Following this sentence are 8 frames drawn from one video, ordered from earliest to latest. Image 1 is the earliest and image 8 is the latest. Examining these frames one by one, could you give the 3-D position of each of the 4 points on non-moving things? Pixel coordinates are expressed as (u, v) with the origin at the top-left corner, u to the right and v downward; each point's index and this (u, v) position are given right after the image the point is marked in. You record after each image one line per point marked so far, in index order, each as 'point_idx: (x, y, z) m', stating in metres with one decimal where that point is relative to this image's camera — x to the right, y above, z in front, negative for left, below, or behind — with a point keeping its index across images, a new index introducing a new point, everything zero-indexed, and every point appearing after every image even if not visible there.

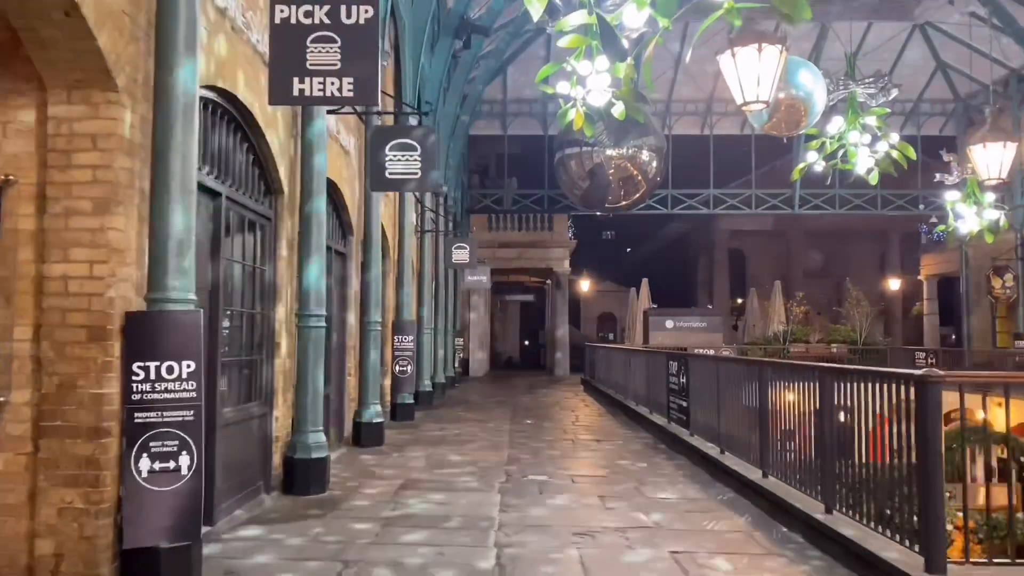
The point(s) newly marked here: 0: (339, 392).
0: (-2.2, -1.3, +10.5) m
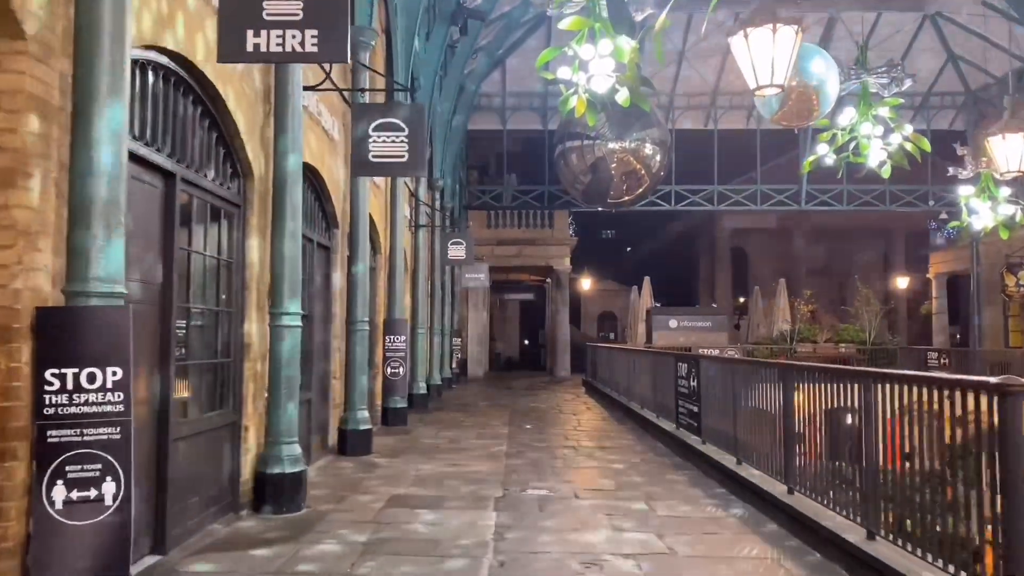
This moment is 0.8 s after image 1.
0: (-2.2, -1.3, +9.7) m
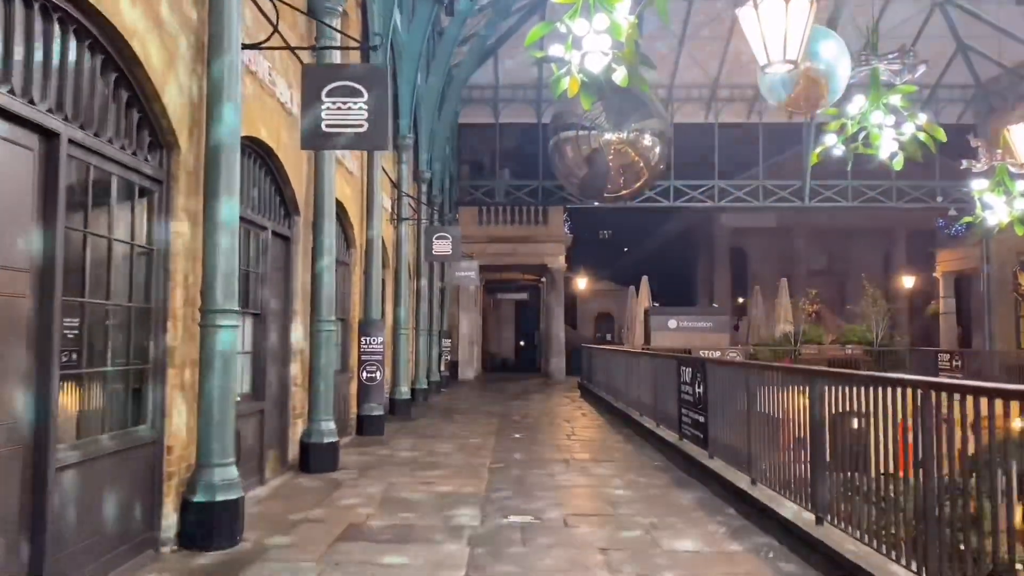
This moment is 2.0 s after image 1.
0: (-2.4, -1.2, +8.6) m
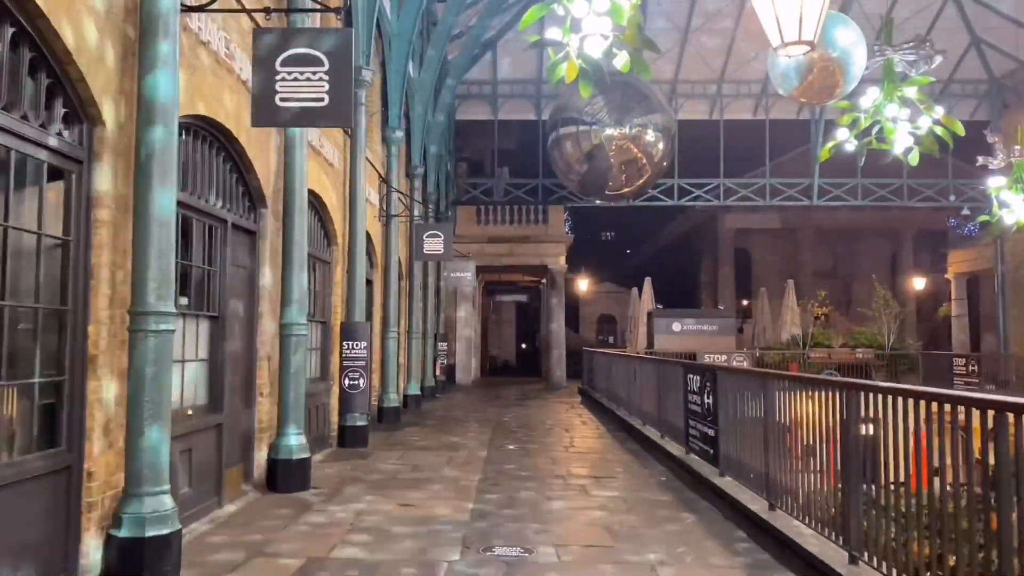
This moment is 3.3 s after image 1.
0: (-2.5, -1.2, +7.7) m
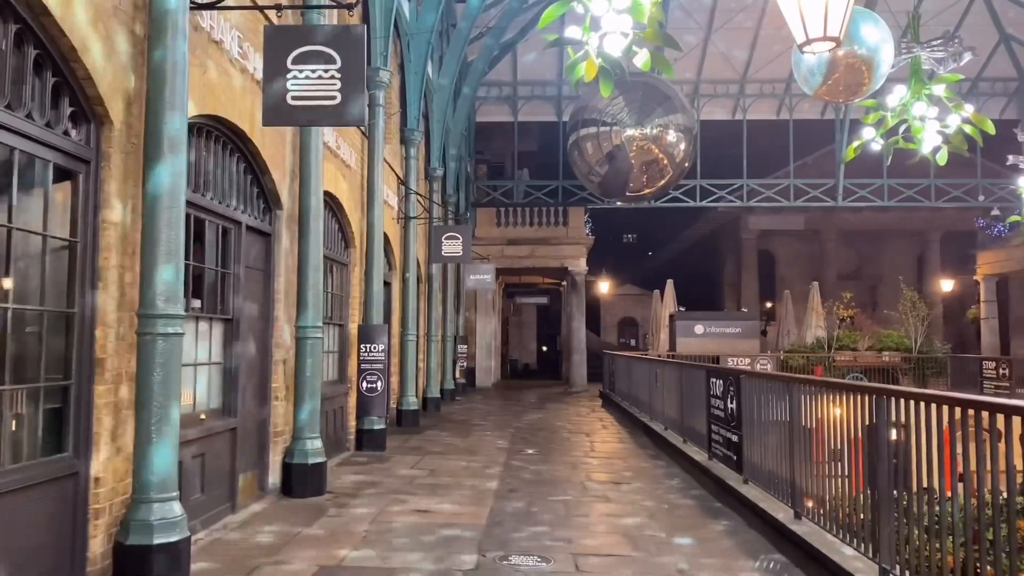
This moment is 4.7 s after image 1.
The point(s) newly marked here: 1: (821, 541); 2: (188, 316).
0: (-2.3, -1.2, +7.6) m
1: (+2.1, -1.7, +5.6) m
2: (-2.5, -0.2, +6.3) m
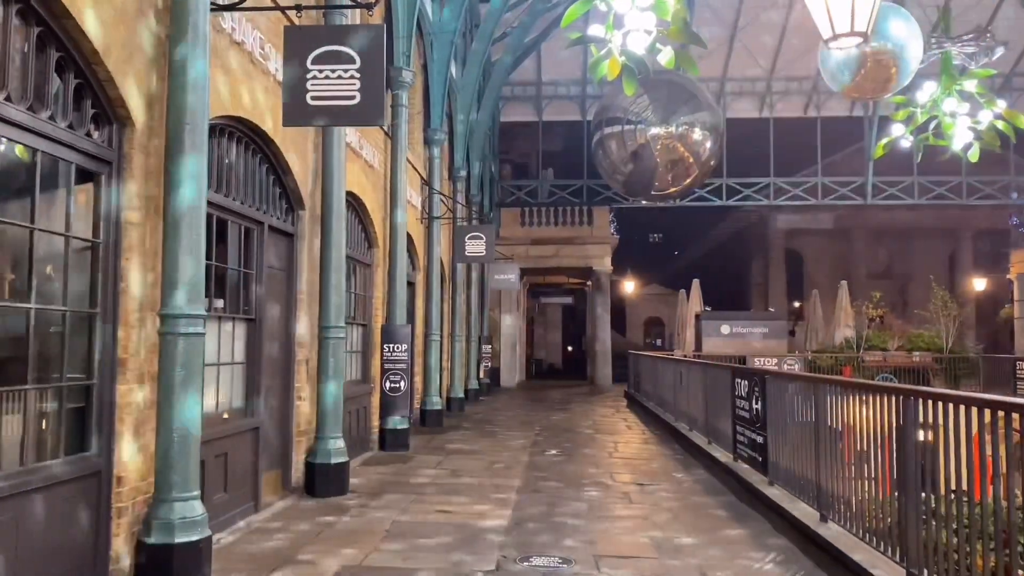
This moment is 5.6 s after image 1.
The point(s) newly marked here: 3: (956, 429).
0: (-2.1, -1.2, +7.7) m
1: (+2.2, -1.7, +5.5) m
2: (-2.3, -0.2, +6.3) m
3: (+2.3, -0.7, +4.3) m
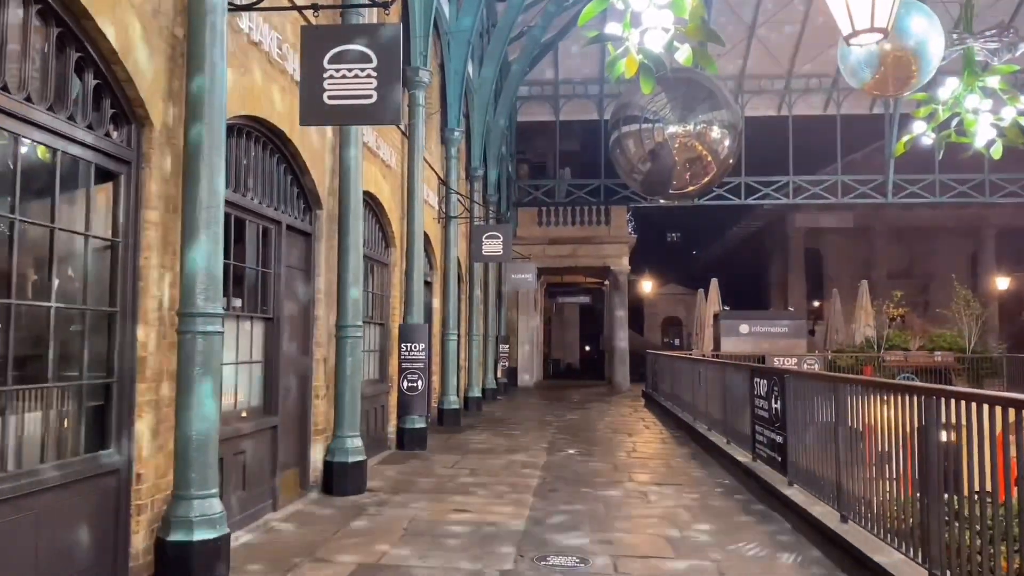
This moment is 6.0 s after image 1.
0: (-2.0, -1.2, +7.7) m
1: (+2.3, -1.7, +5.5) m
2: (-2.2, -0.2, +6.4) m
3: (+2.4, -0.7, +4.2) m
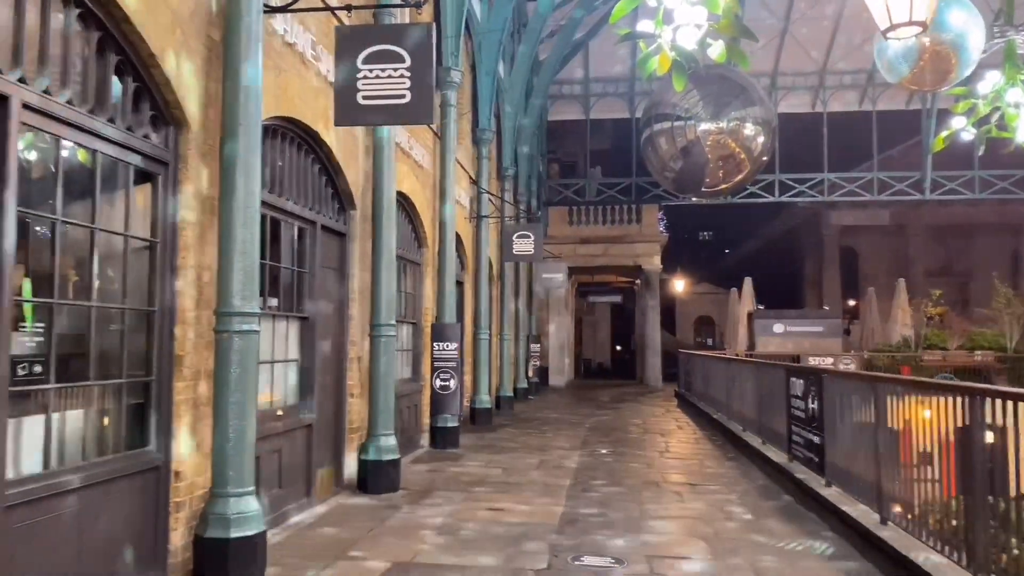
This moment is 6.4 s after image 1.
0: (-1.7, -1.2, +7.7) m
1: (+2.5, -1.7, +5.4) m
2: (-1.9, -0.2, +6.4) m
3: (+2.6, -0.7, +4.1) m
